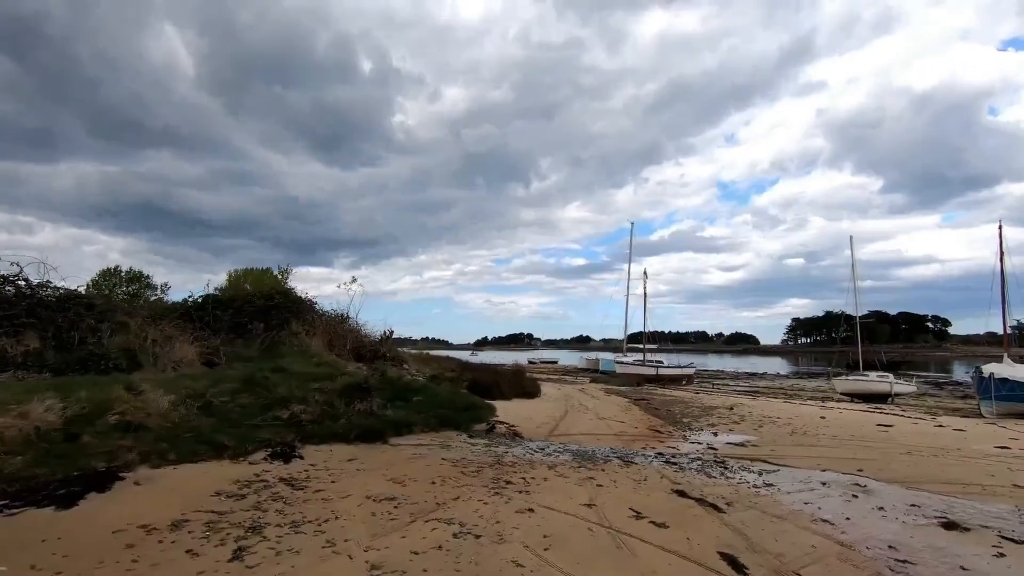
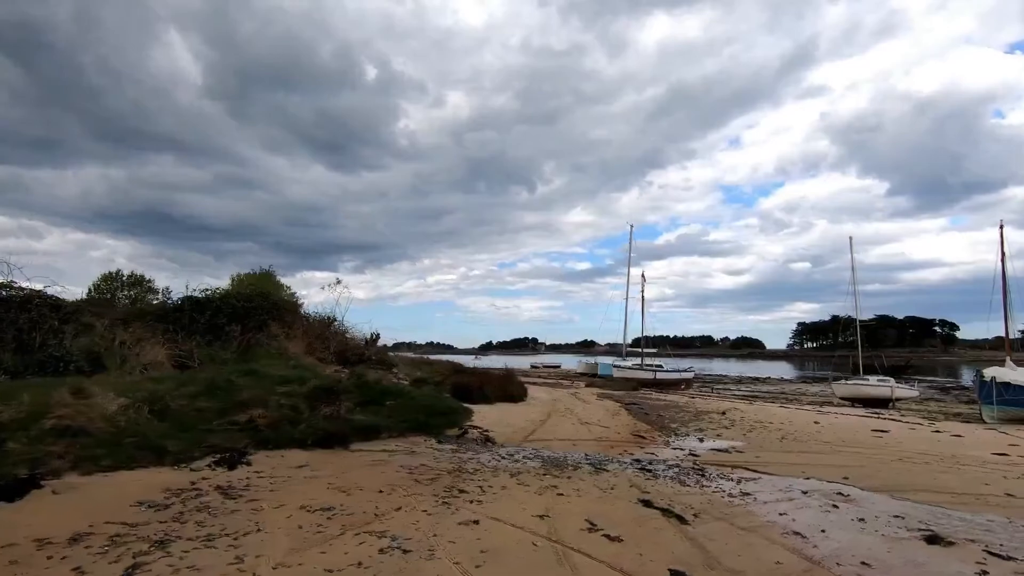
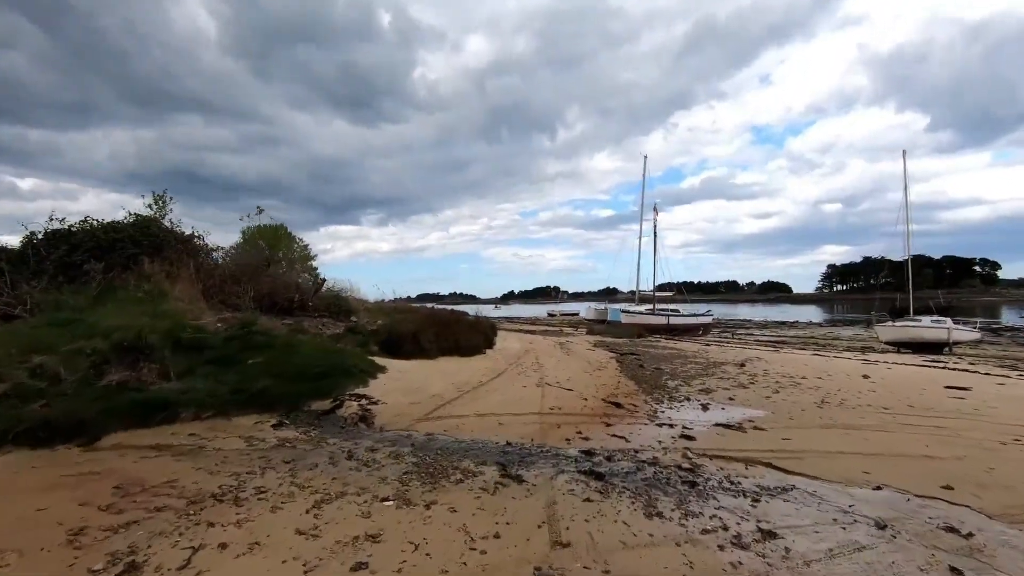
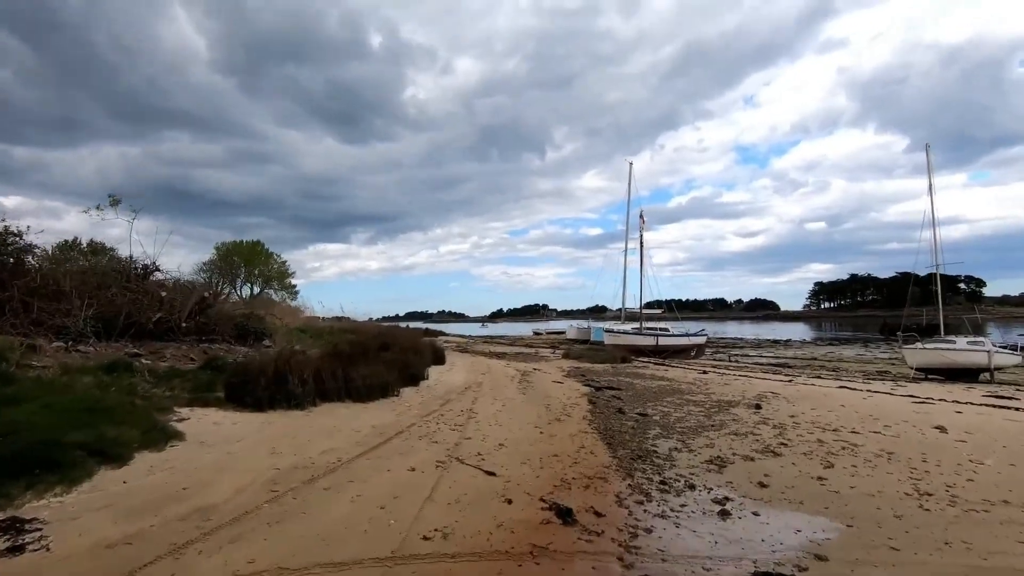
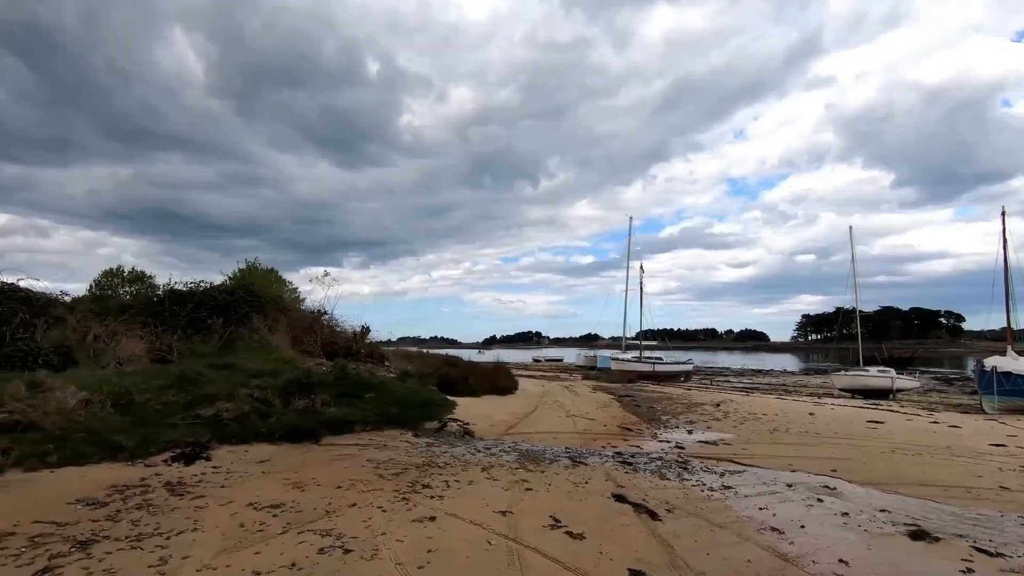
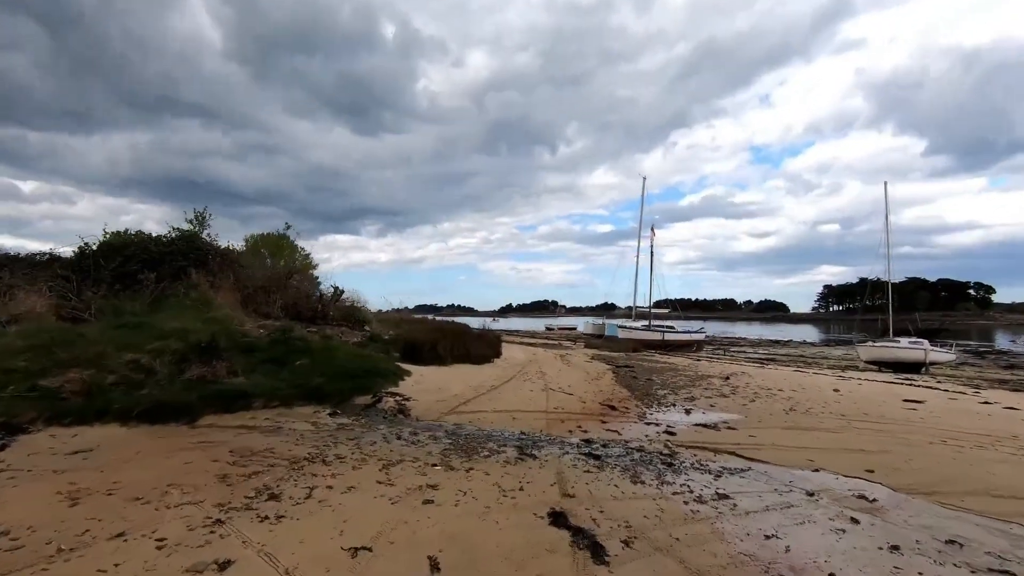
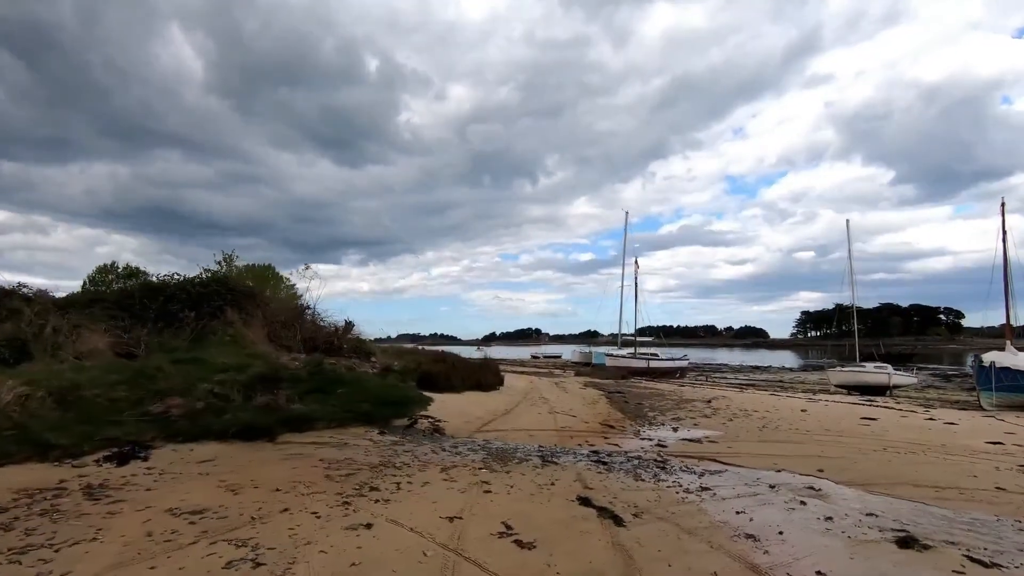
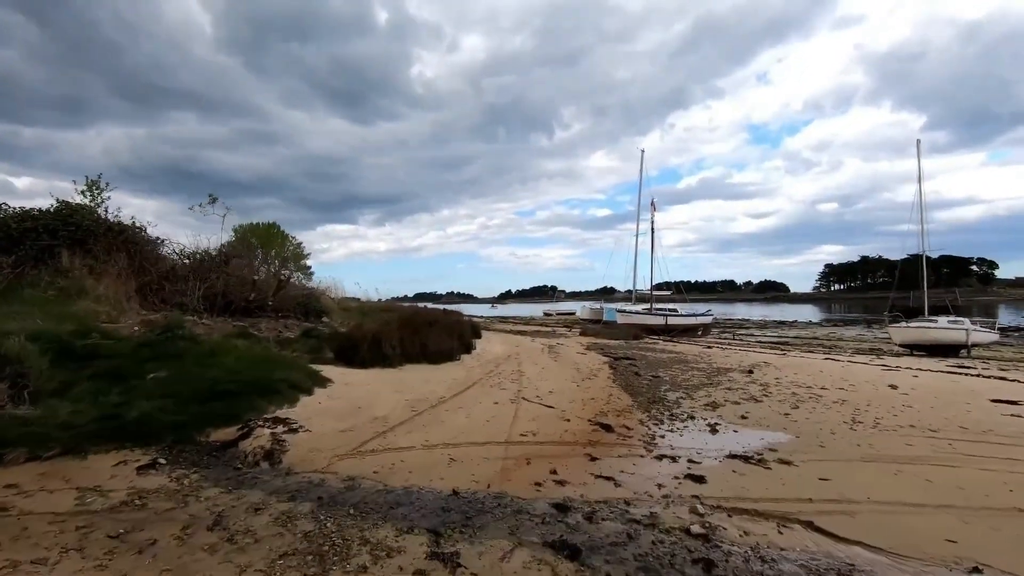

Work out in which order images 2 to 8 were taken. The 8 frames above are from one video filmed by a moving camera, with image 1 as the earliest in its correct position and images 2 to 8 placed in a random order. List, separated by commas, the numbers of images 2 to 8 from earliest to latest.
2, 5, 7, 6, 3, 8, 4
